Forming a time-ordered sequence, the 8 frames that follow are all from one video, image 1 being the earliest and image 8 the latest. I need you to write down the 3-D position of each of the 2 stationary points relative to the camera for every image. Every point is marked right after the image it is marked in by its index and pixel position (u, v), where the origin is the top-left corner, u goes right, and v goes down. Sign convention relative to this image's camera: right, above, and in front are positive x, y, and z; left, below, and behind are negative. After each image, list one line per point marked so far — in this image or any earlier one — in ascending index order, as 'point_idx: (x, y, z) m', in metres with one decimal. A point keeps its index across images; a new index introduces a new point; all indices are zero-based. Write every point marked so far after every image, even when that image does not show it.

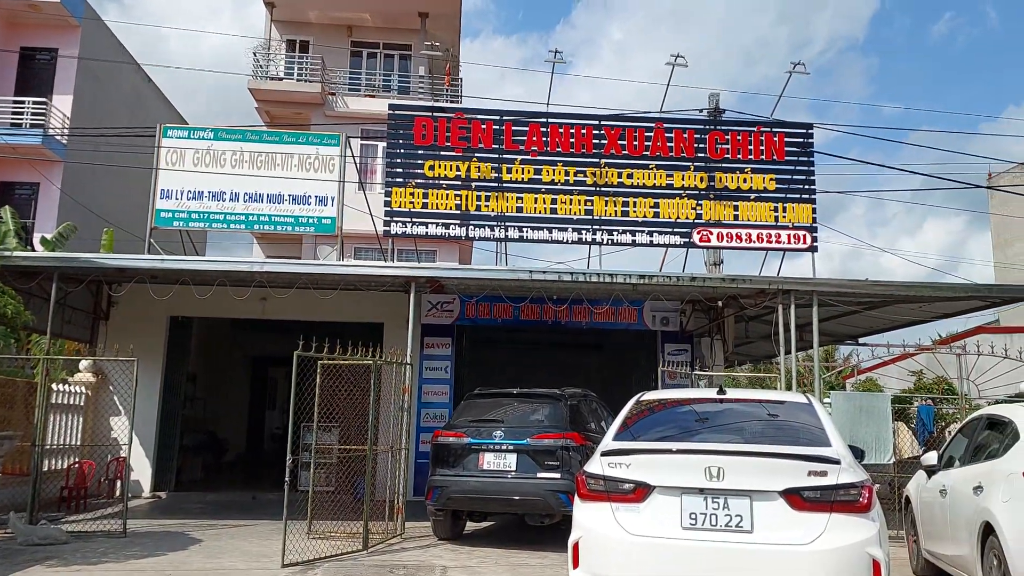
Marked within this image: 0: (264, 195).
0: (-3.1, +1.2, +10.0) m
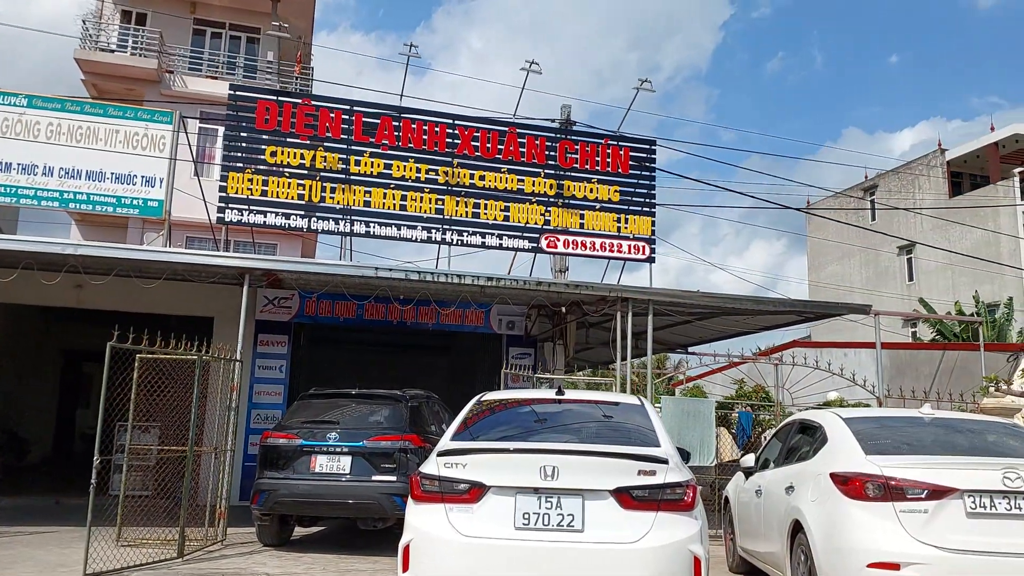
0: (-4.9, +1.3, +9.1) m
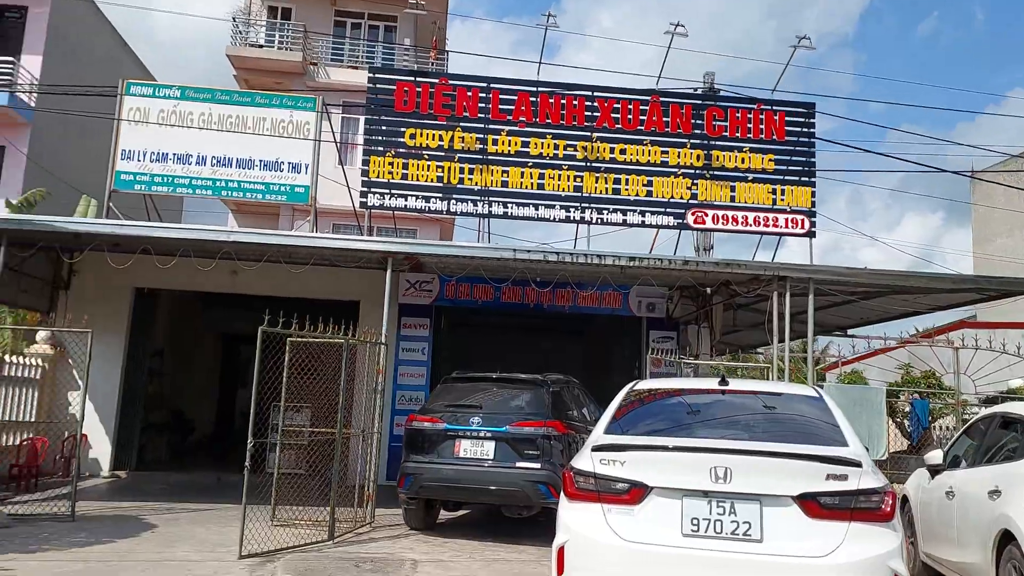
0: (-3.2, +1.5, +9.4) m
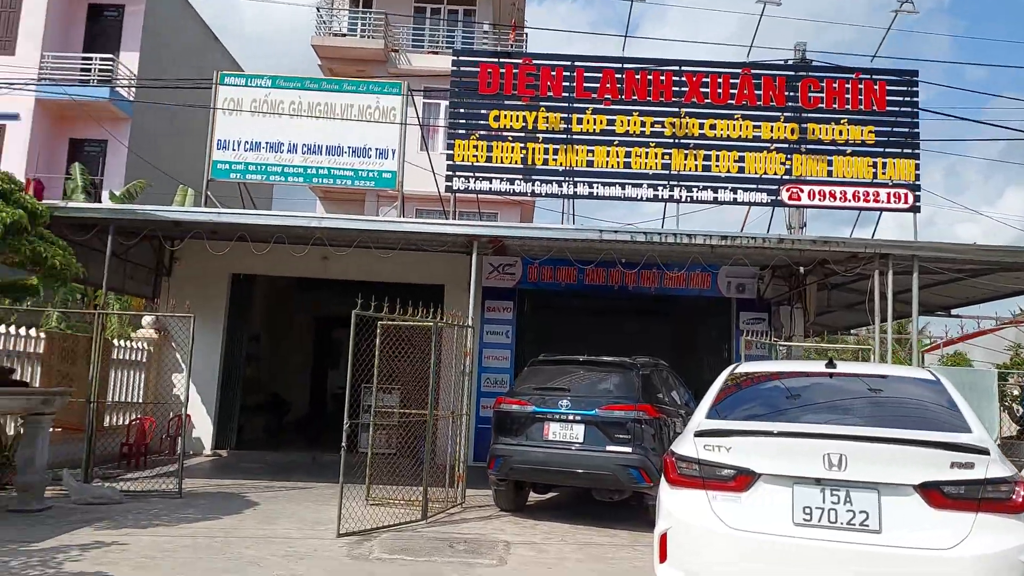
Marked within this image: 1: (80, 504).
0: (-2.2, +1.7, +9.5) m
1: (-4.0, -2.0, +7.4) m
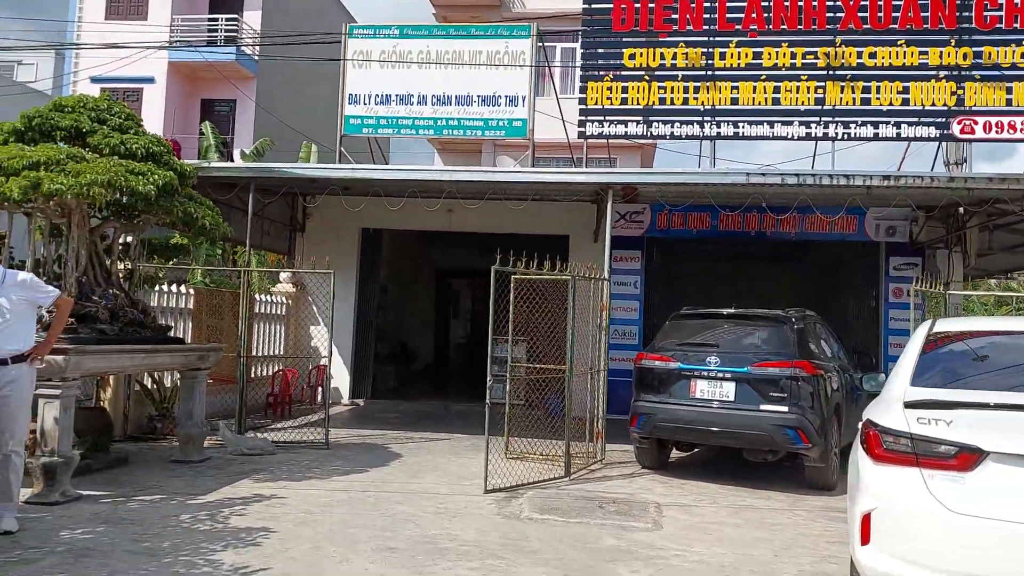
0: (-0.7, +2.2, +9.3) m
1: (-2.6, -1.6, +7.6) m
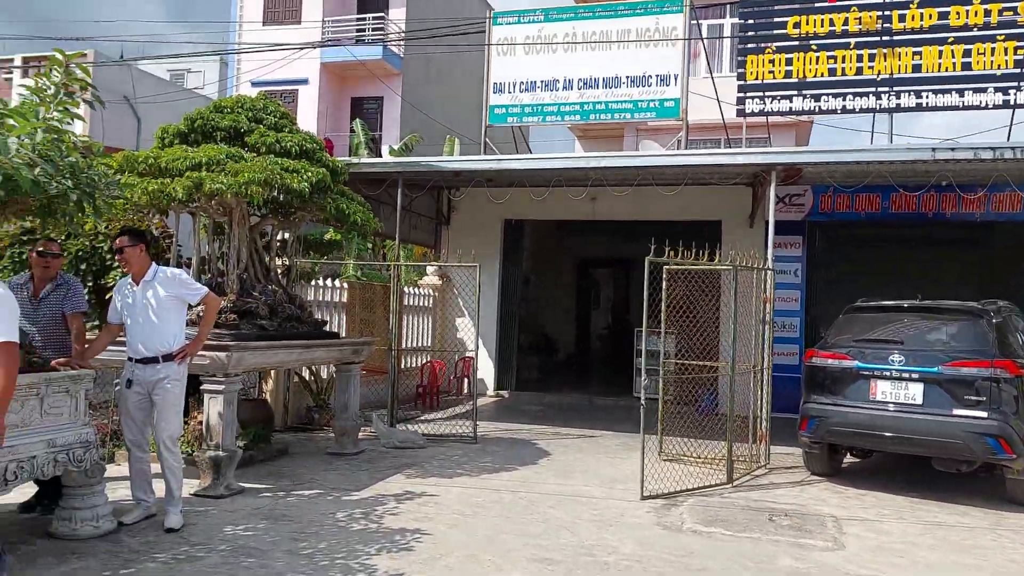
0: (+1.0, +2.3, +8.9) m
1: (-1.2, -1.5, +7.7) m
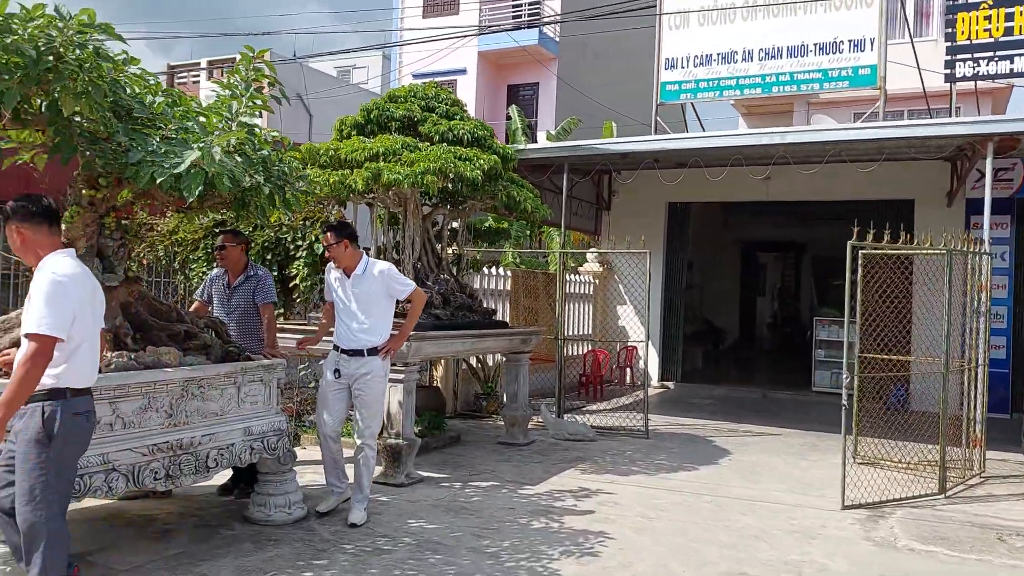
0: (+2.8, +2.5, +8.3) m
1: (+0.4, -1.4, +7.5) m
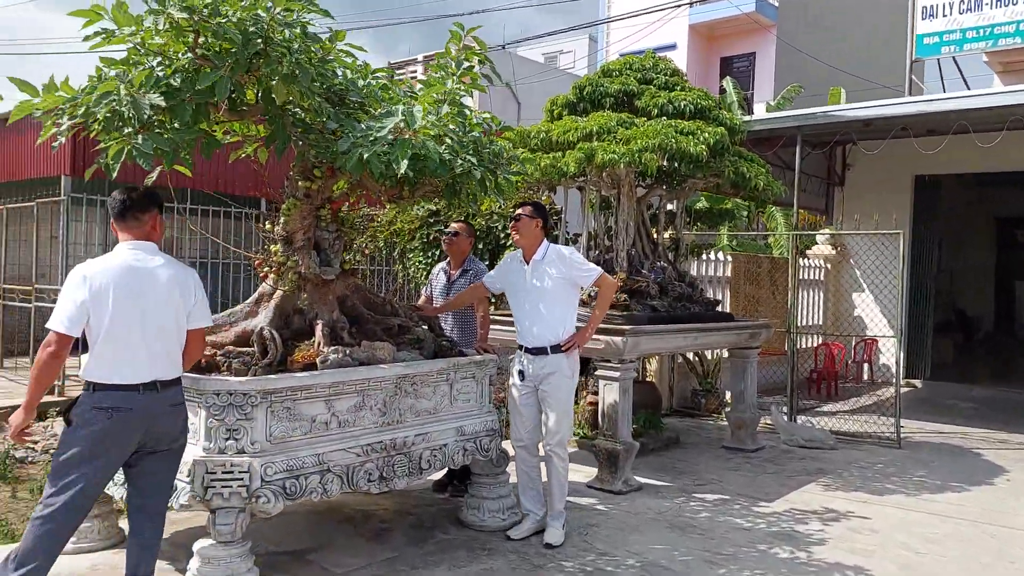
0: (+4.8, +2.6, +6.8) m
1: (+2.4, -1.3, +6.7) m
